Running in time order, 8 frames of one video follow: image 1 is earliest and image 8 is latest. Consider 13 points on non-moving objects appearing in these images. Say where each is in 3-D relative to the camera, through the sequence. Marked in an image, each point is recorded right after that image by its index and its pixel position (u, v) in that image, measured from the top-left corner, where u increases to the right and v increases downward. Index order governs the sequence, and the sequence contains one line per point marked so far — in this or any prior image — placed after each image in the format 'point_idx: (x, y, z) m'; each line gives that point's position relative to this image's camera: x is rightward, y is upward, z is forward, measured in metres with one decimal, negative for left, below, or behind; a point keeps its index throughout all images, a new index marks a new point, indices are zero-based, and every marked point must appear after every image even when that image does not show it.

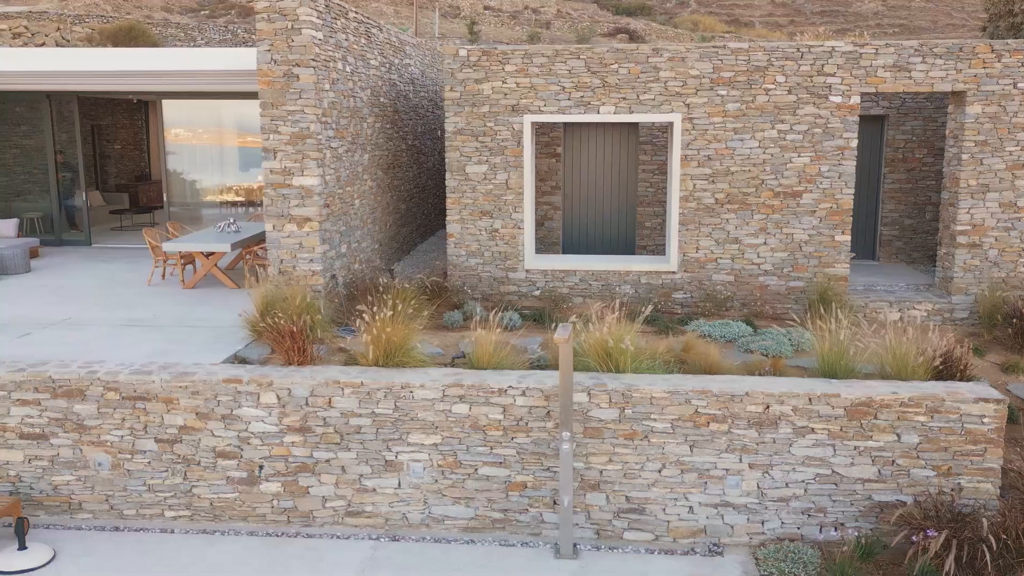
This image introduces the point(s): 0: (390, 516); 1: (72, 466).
0: (-0.7, -1.4, +6.0) m
1: (-2.7, -1.1, +6.1) m
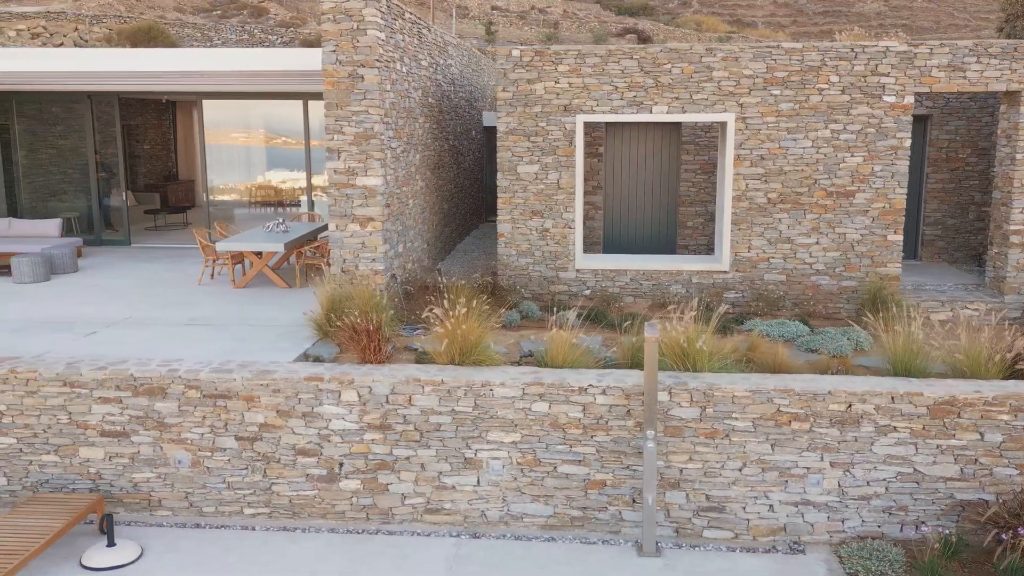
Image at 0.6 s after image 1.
0: (-0.3, -1.4, +6.0) m
1: (-2.2, -1.1, +6.1) m
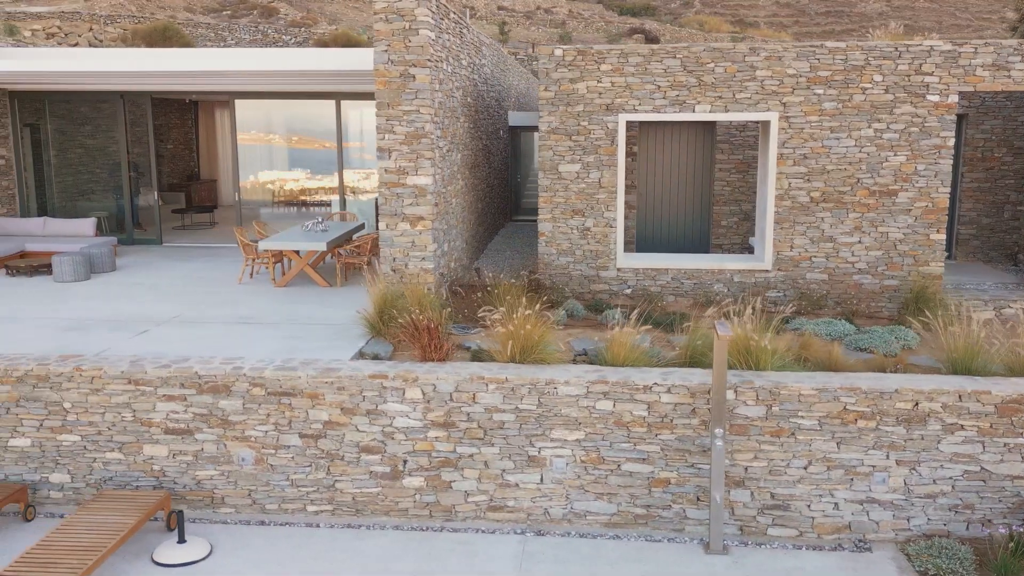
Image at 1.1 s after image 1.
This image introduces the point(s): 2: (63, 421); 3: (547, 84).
0: (+0.1, -1.4, +6.0) m
1: (-1.8, -1.1, +6.2) m
2: (-2.8, -0.8, +6.2) m
3: (+0.3, +1.9, +9.4) m
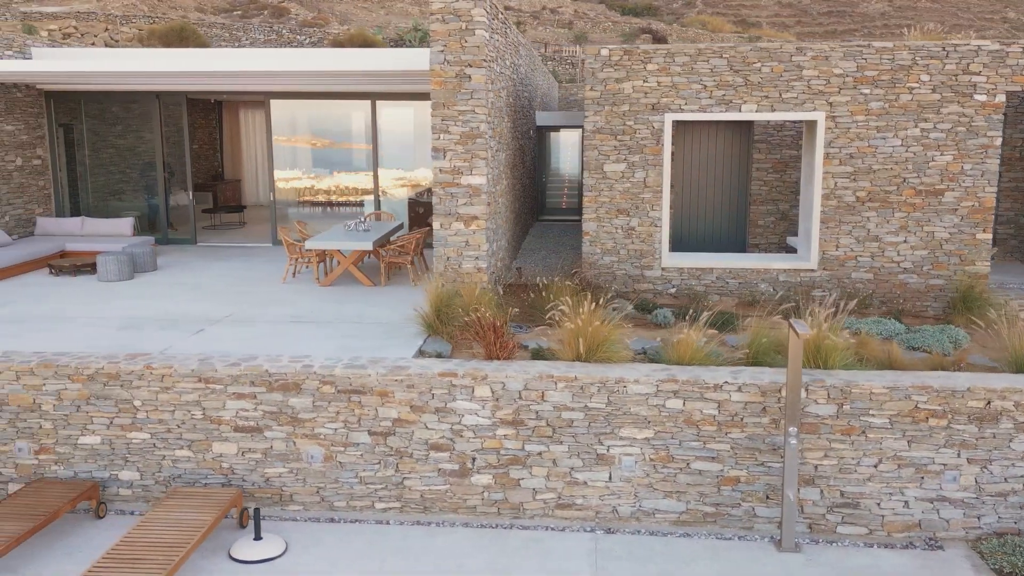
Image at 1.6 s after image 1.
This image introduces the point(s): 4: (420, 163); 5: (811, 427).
0: (+0.5, -1.4, +6.1) m
1: (-1.4, -1.1, +6.2) m
2: (-2.4, -0.8, +6.2) m
3: (+0.8, +1.9, +9.4) m
4: (-1.4, +1.7, +13.0) m
5: (+1.8, -0.8, +5.8) m
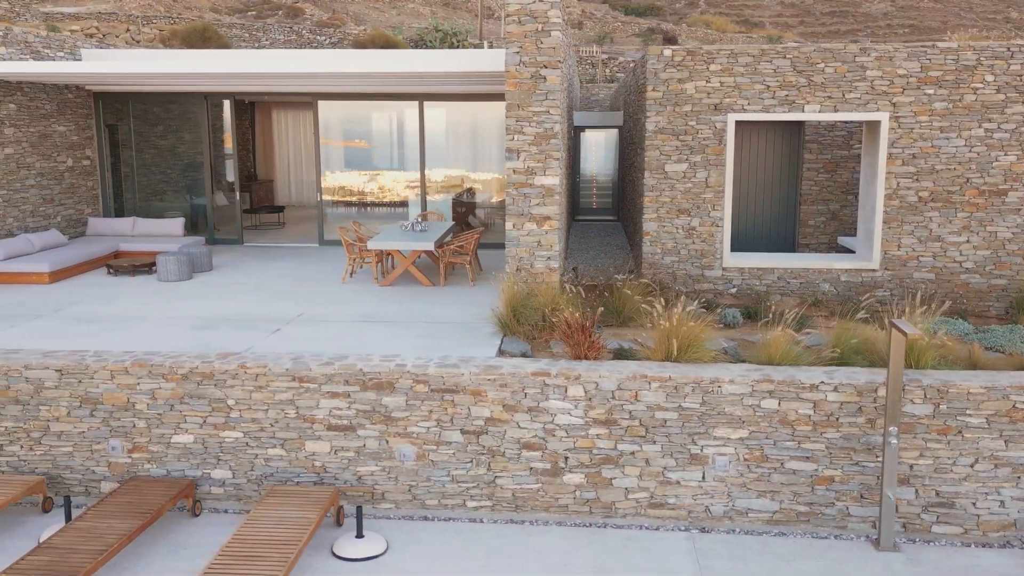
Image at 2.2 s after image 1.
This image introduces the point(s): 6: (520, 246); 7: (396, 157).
0: (+1.1, -1.4, +6.1) m
1: (-0.8, -1.1, +6.2) m
2: (-1.8, -0.8, +6.3) m
3: (+1.4, +1.9, +9.4) m
4: (-0.8, +1.7, +13.0) m
5: (+2.3, -0.8, +5.8) m
6: (+0.1, +0.3, +8.0) m
7: (-1.5, +1.7, +13.1) m
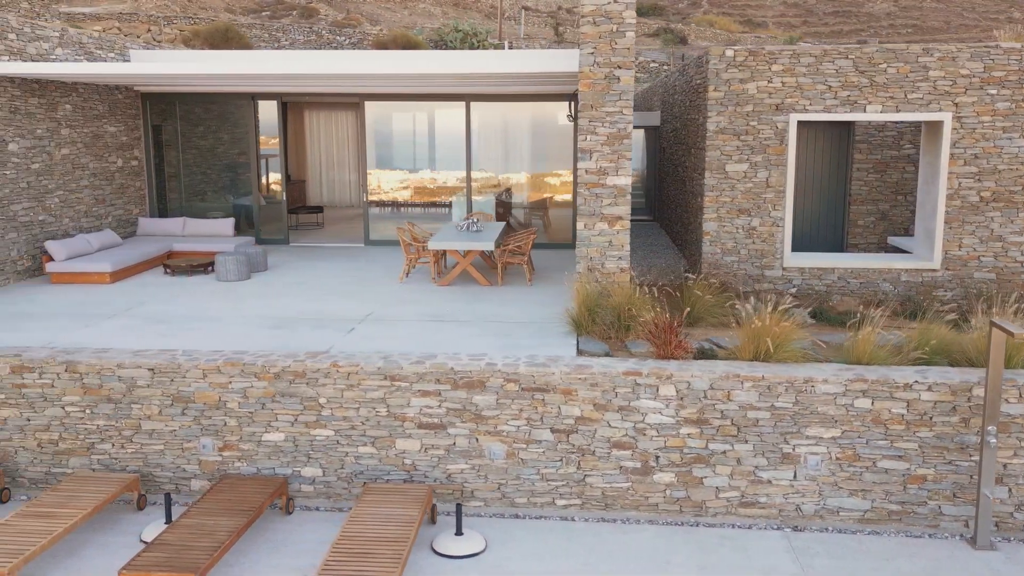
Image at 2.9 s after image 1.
0: (+1.7, -1.4, +6.1) m
1: (-0.3, -1.1, +6.3) m
2: (-1.2, -0.8, +6.3) m
3: (+2.0, +1.9, +9.5) m
4: (-0.2, +1.7, +13.0) m
5: (+2.9, -0.8, +5.8) m
6: (+0.6, +0.3, +8.1) m
7: (-0.9, +1.7, +13.1) m
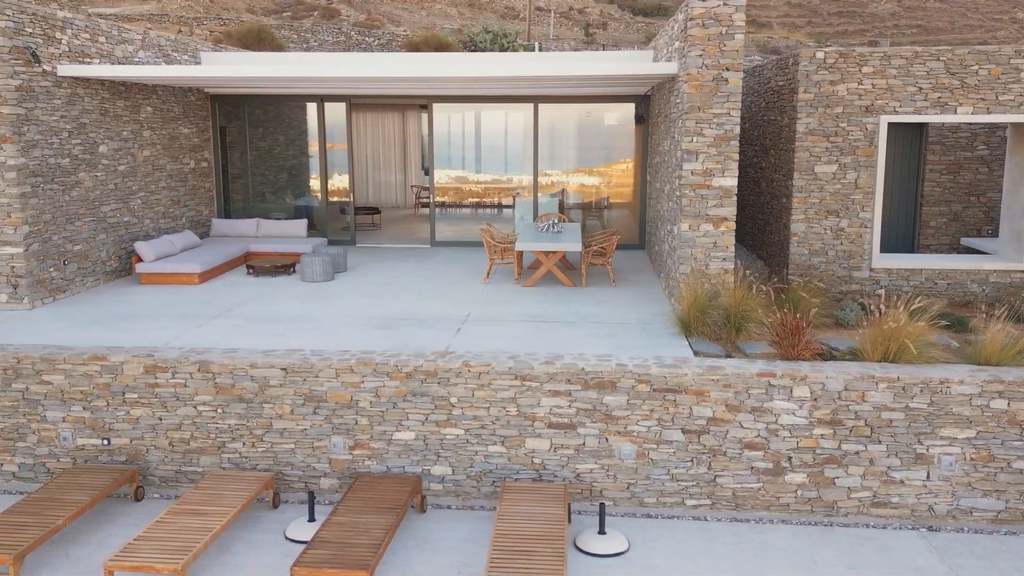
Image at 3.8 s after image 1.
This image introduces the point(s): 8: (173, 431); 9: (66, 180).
0: (+2.5, -1.4, +6.2) m
1: (+0.6, -1.1, +6.3) m
2: (-0.4, -0.8, +6.4) m
3: (+2.8, +1.9, +9.5) m
4: (+0.7, +1.7, +13.1) m
5: (+3.7, -0.8, +5.9) m
6: (+1.5, +0.3, +8.1) m
7: (0.0, +1.7, +13.2) m
8: (-2.3, -0.9, +6.6) m
9: (-4.2, +1.0, +9.4) m
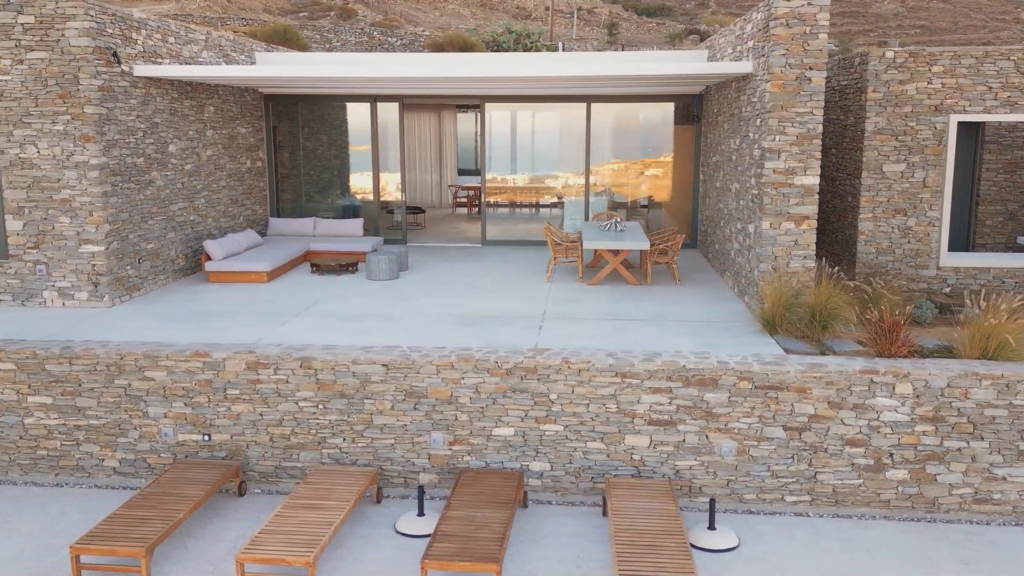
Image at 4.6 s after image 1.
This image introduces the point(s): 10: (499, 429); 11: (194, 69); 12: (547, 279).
0: (+3.2, -1.4, +6.2) m
1: (+1.2, -1.1, +6.4) m
2: (+0.2, -0.8, +6.5) m
3: (+3.5, +1.9, +9.5) m
4: (+1.4, +1.7, +13.1) m
5: (+4.4, -0.8, +5.9) m
6: (+2.2, +0.3, +8.2) m
7: (+0.7, +1.8, +13.3) m
8: (-1.6, -0.9, +6.7) m
9: (-3.6, +1.1, +9.5) m
10: (-0.1, -0.9, +6.5) m
11: (-3.0, +2.1, +9.5) m
12: (+0.4, +0.1, +10.5) m
